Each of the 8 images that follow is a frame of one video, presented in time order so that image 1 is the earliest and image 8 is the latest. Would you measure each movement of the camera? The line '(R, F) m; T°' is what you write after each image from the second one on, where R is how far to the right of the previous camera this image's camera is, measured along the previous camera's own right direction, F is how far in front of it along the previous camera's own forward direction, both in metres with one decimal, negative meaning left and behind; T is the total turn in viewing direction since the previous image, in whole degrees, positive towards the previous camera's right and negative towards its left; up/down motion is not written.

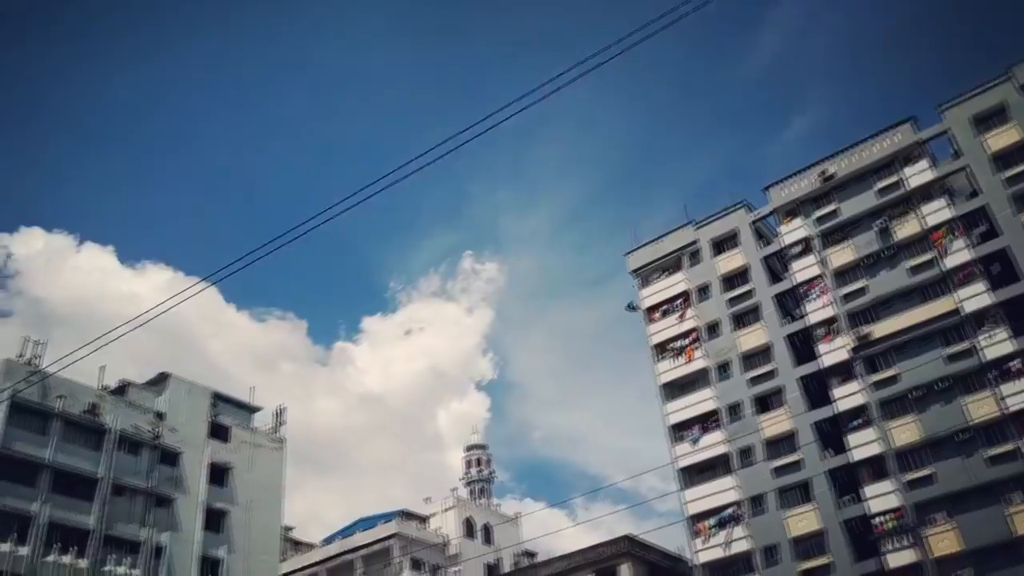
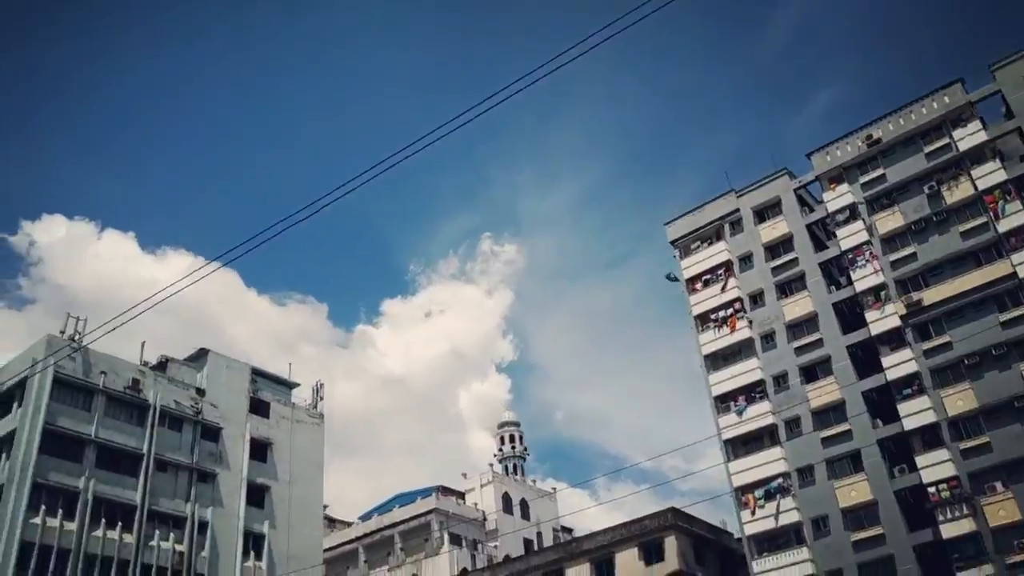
(-1.2, +0.6) m; -1°
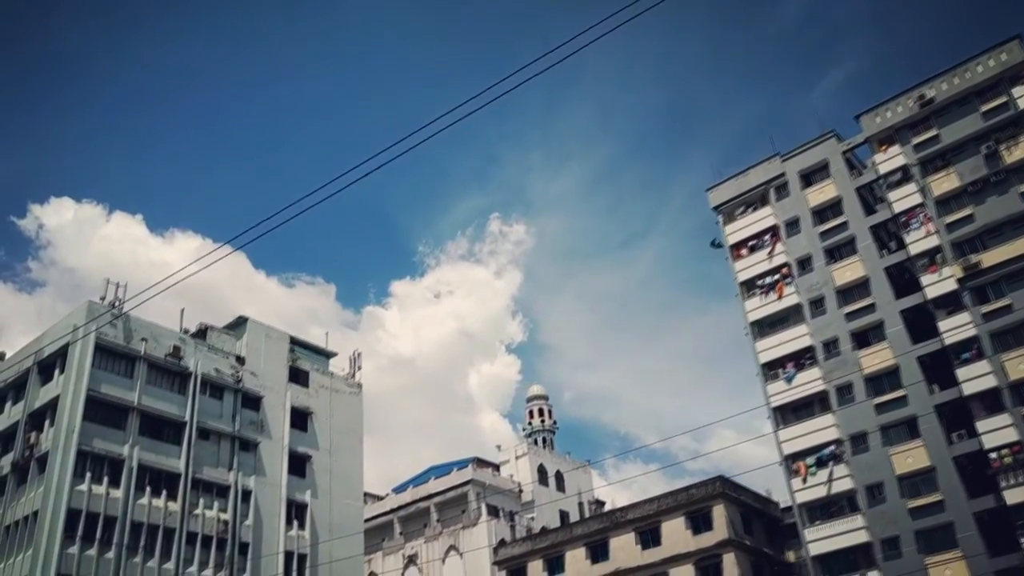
(-2.0, +0.9) m; 0°
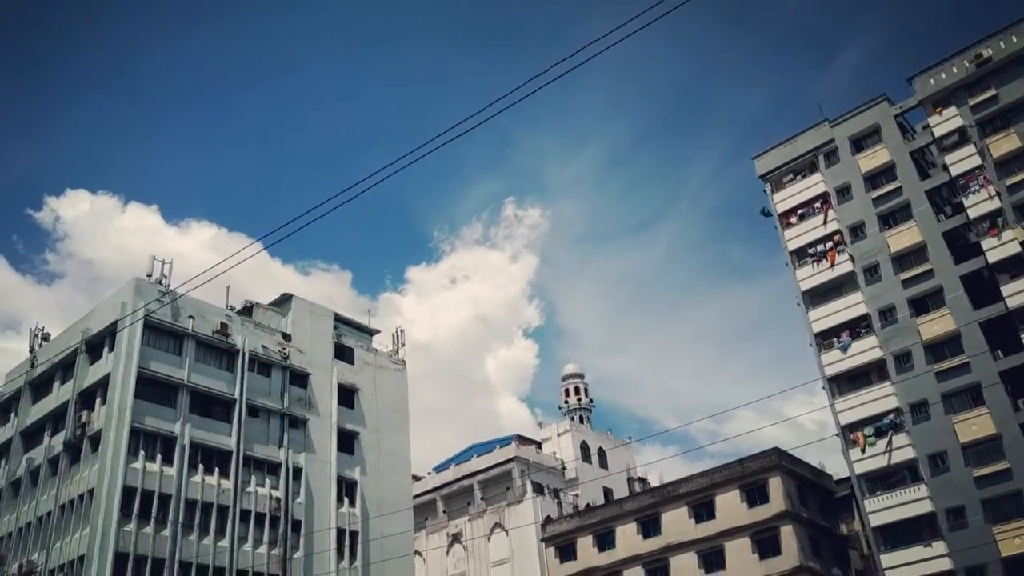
(-1.8, +0.7) m; -1°
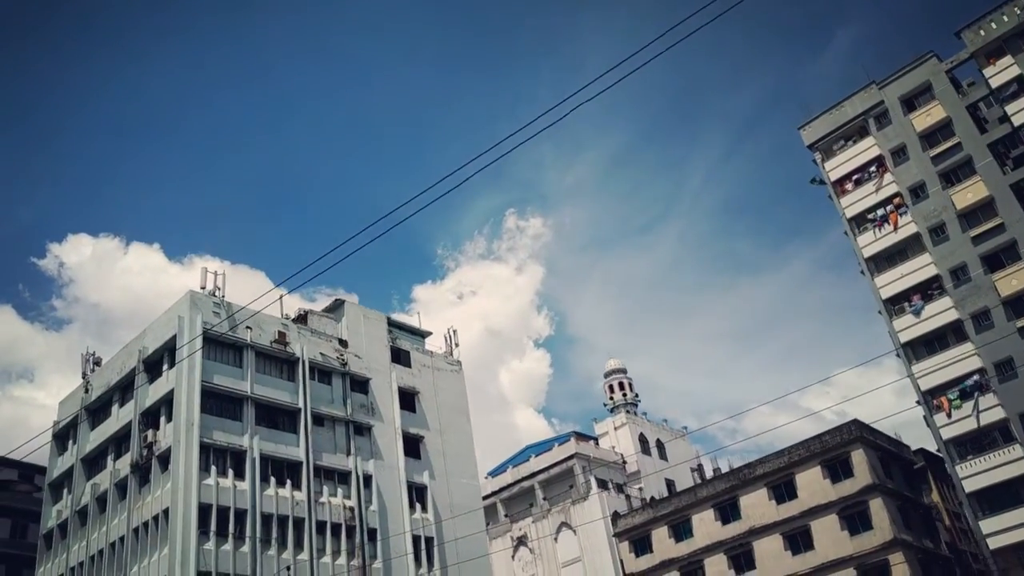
(-2.9, +1.2) m; 0°
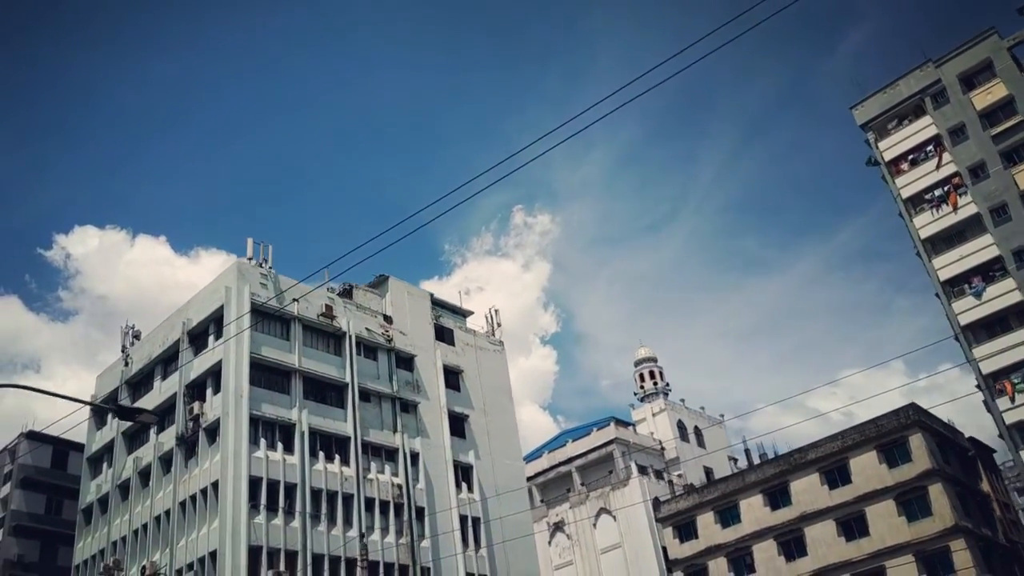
(-2.3, +1.0) m; 0°
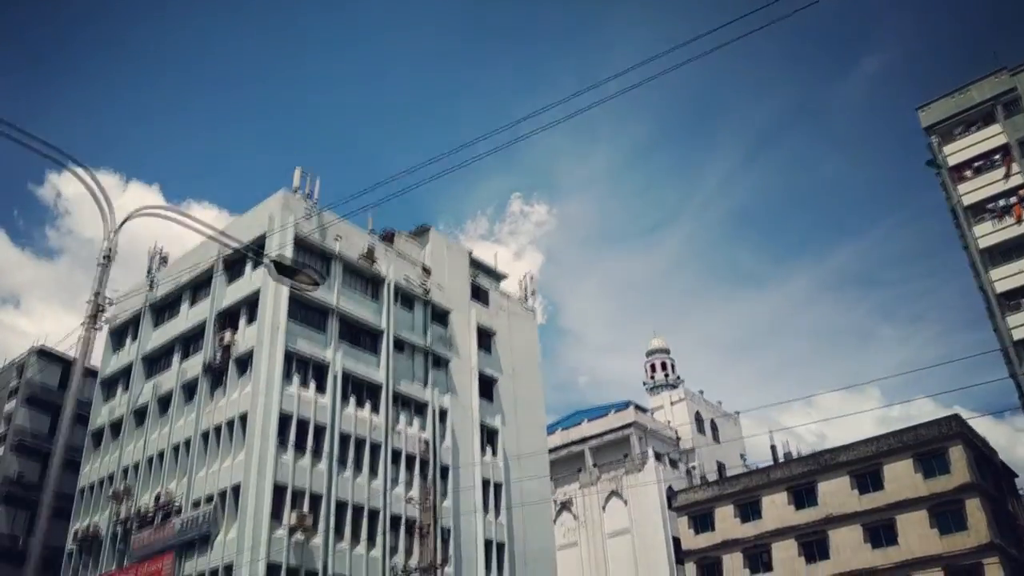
(-2.7, +1.5) m; +1°
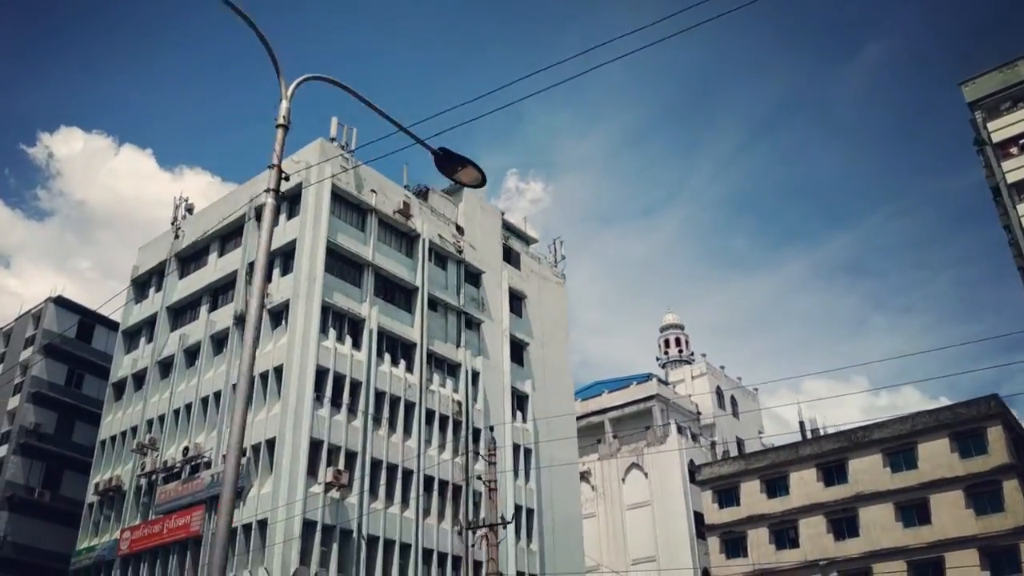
(-2.0, +1.1) m; +1°
